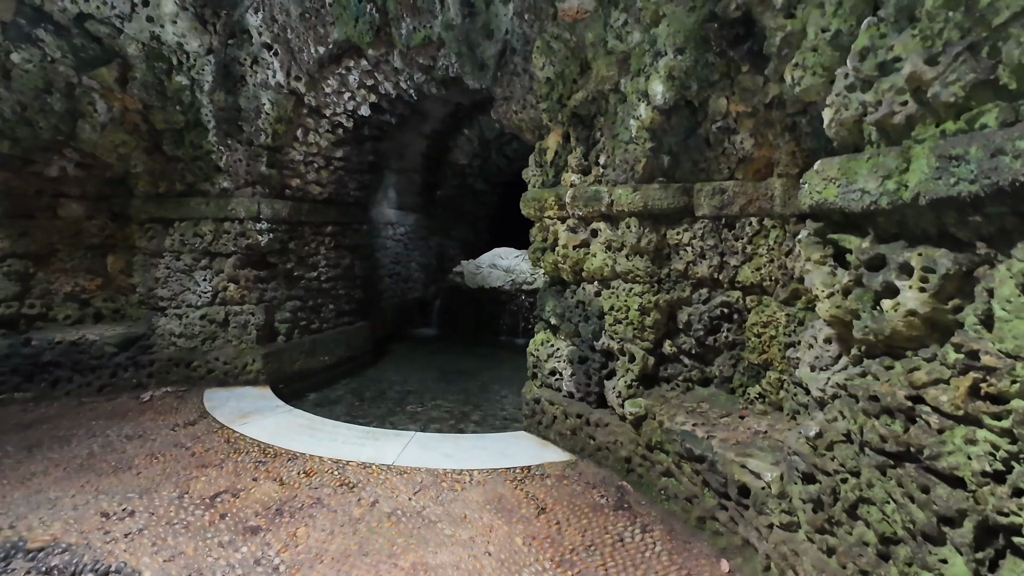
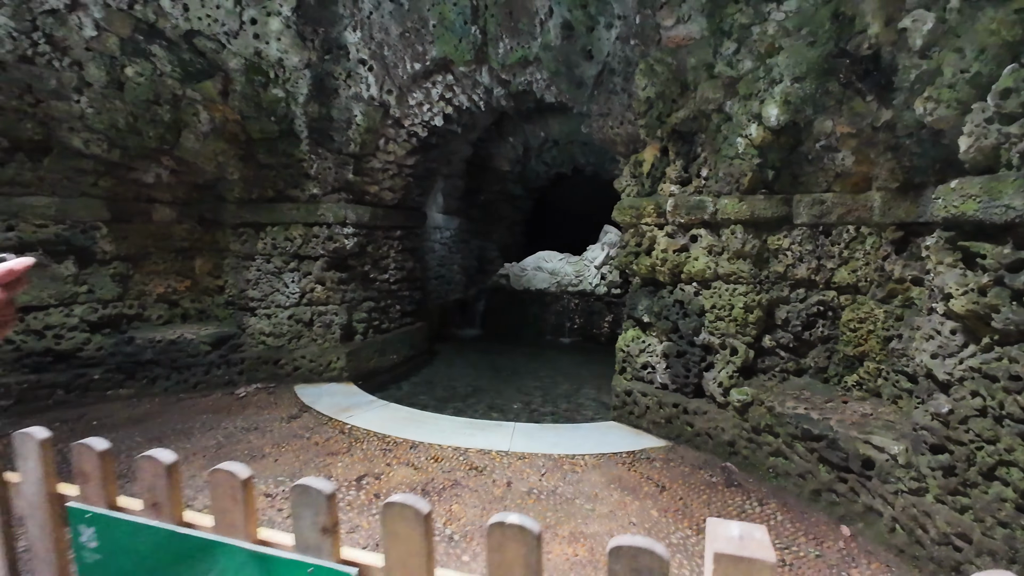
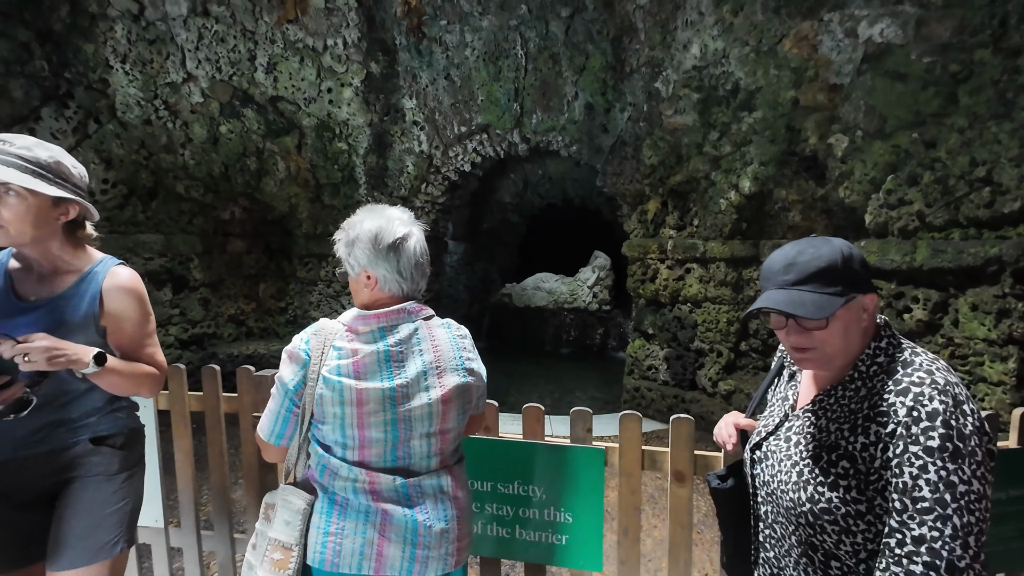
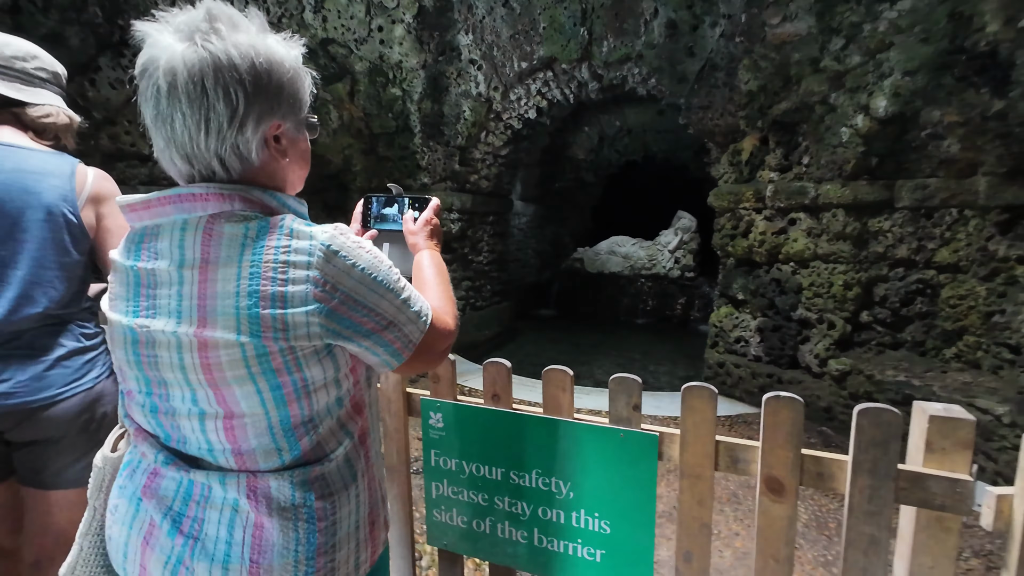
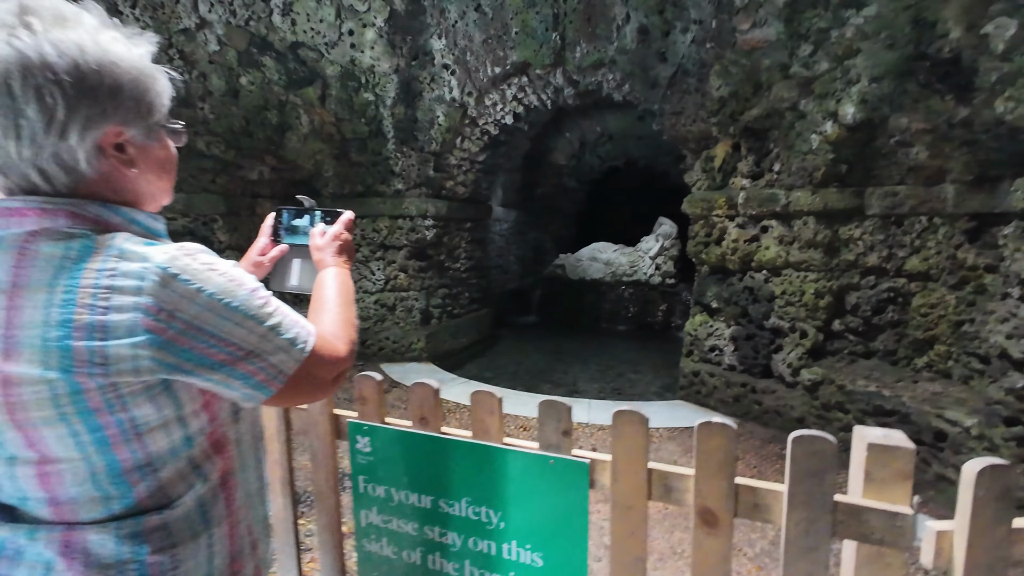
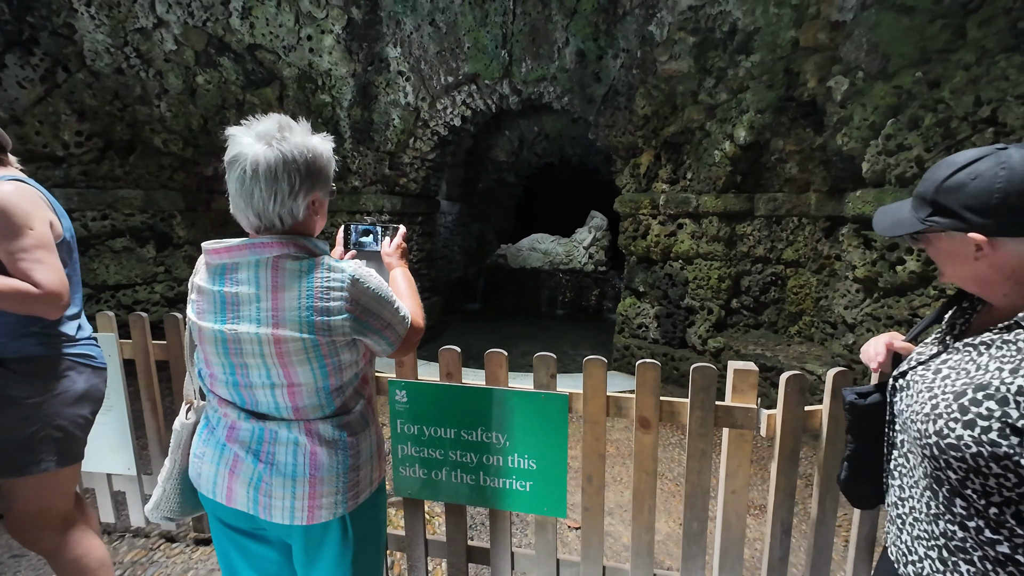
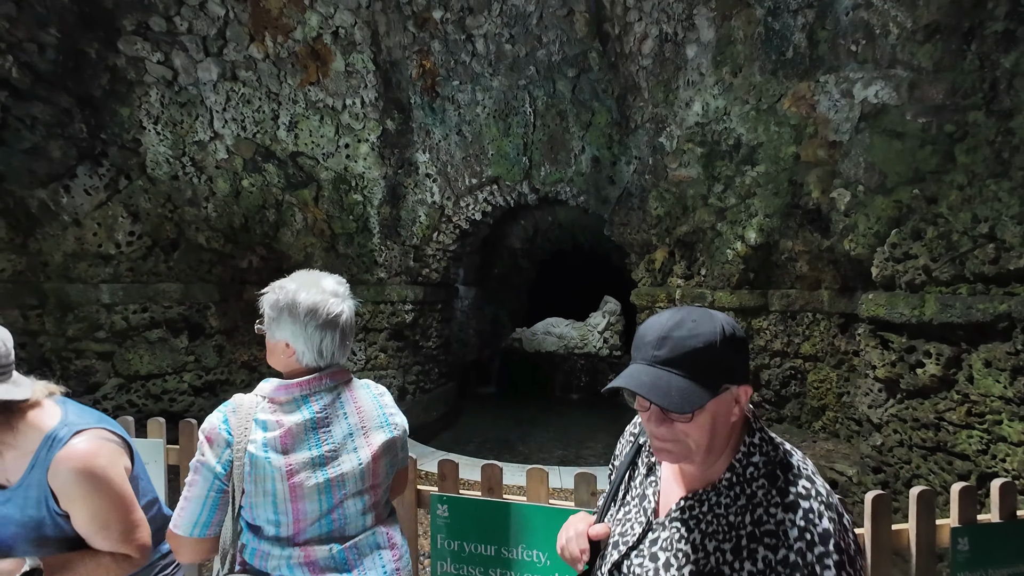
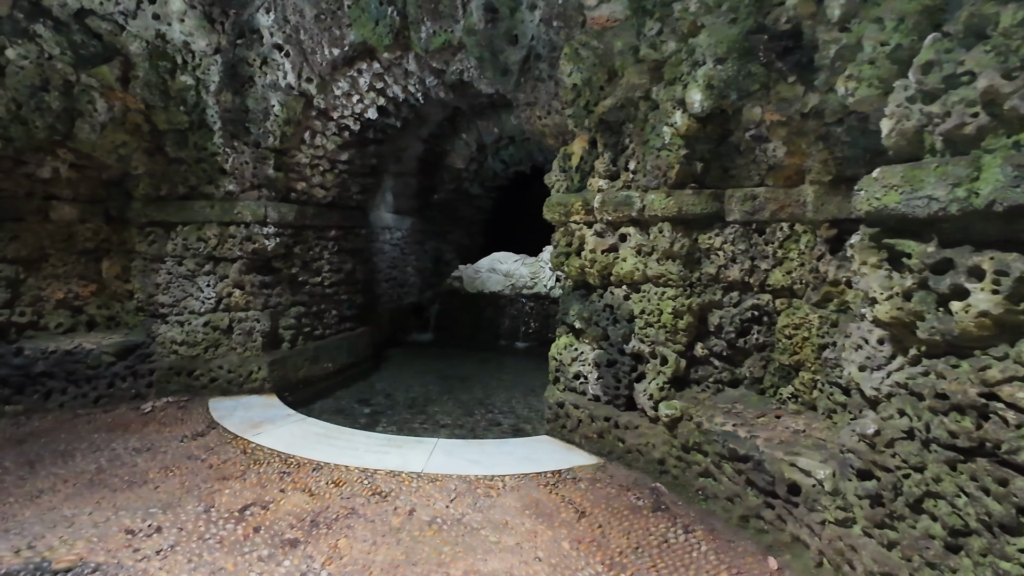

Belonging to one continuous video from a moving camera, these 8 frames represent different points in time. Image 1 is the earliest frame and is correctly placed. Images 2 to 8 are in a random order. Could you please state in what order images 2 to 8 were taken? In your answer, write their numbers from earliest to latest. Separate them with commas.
8, 2, 5, 4, 6, 3, 7
